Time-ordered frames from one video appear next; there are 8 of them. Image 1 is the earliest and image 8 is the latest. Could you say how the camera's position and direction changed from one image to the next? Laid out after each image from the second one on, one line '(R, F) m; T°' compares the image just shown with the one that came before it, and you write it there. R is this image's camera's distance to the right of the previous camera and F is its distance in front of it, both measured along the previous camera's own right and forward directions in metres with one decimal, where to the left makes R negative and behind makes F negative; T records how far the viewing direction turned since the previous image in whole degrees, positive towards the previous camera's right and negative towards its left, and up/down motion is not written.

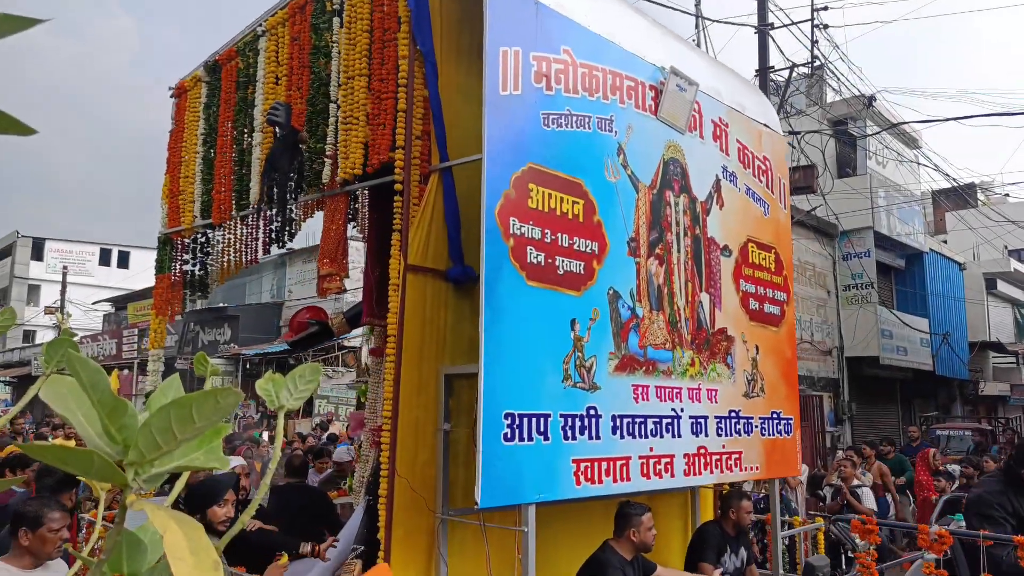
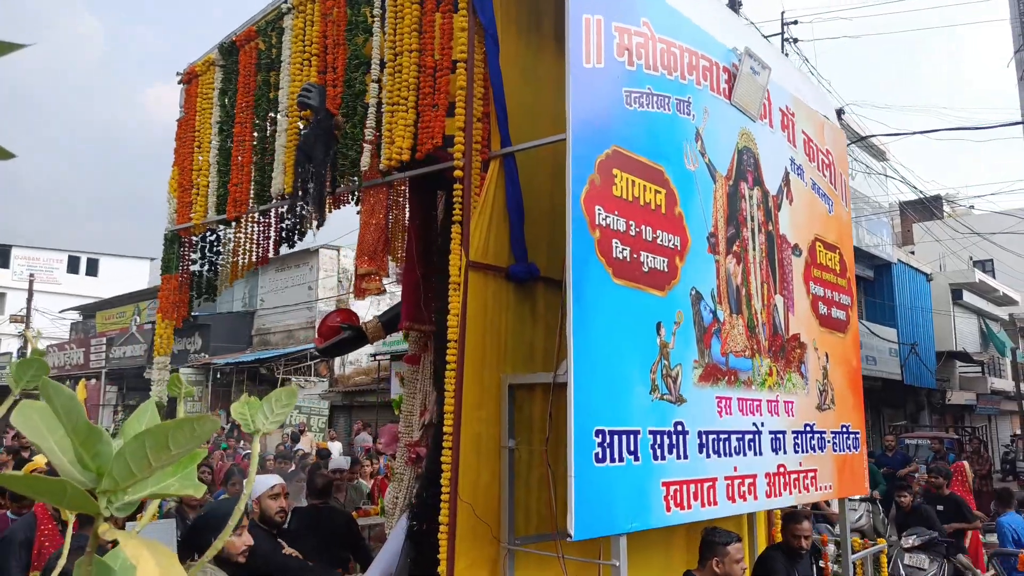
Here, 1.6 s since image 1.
(-0.5, +0.5) m; +2°
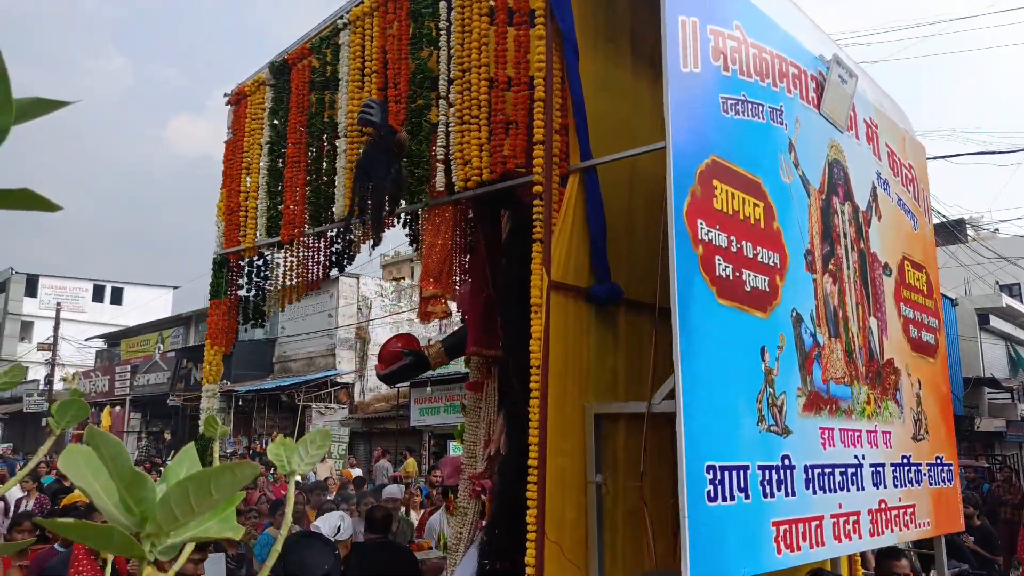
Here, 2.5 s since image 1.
(-0.3, +0.3) m; -2°
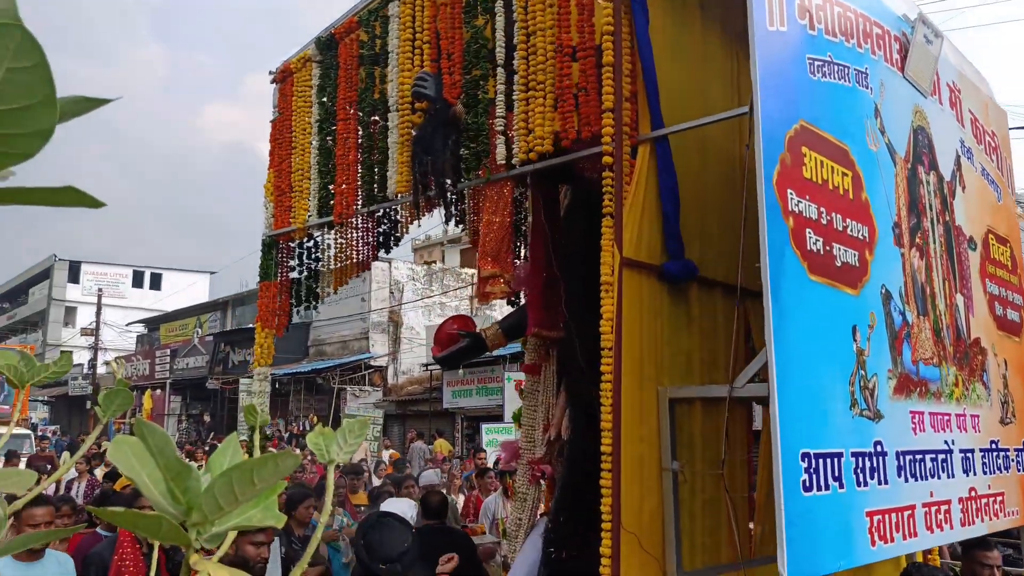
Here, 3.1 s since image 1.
(-0.2, +0.2) m; -2°
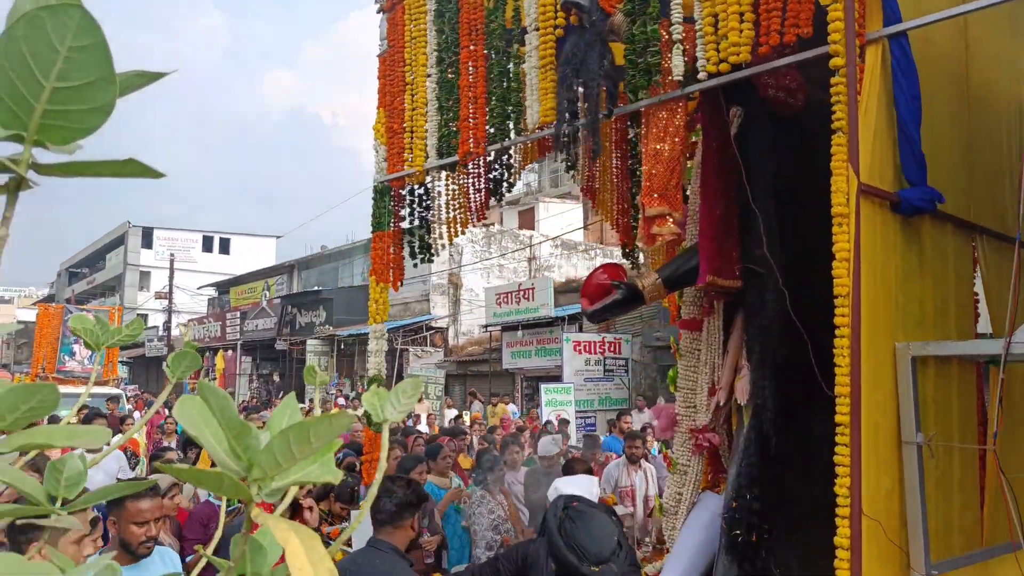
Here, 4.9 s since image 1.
(-0.5, +0.5) m; -5°
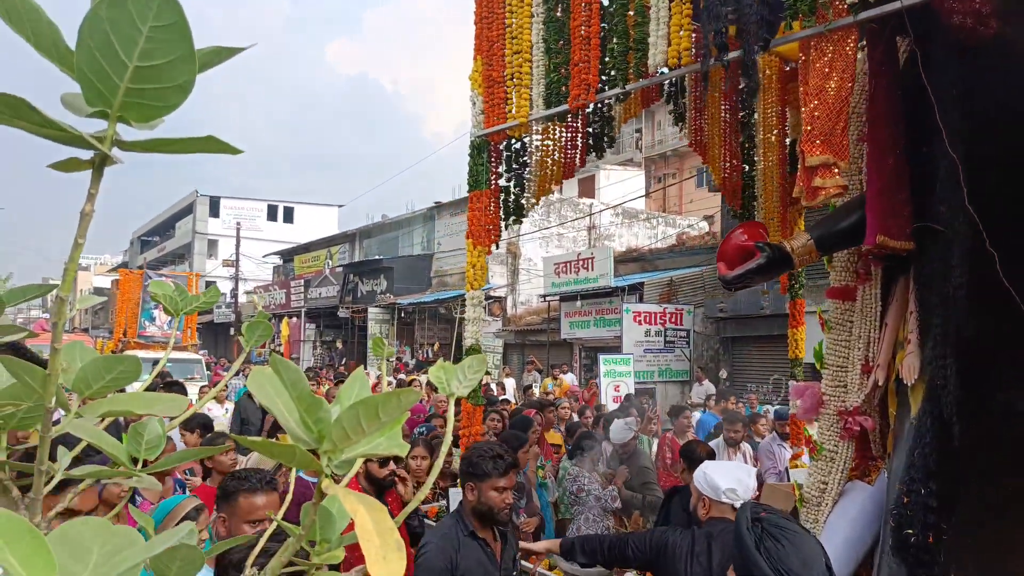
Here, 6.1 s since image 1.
(-0.3, +0.4) m; -4°
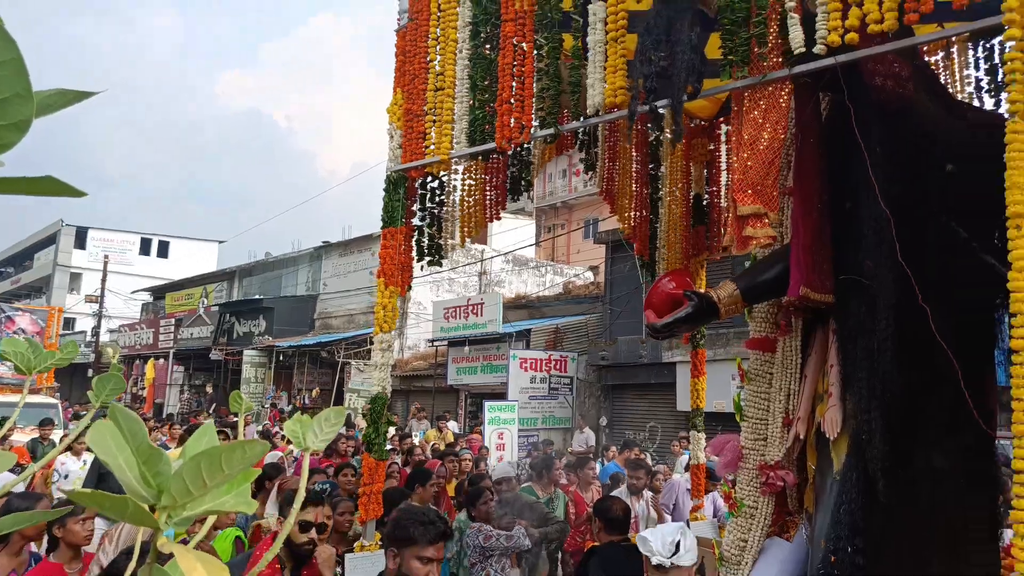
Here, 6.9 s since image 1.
(-0.1, +0.2) m; +8°
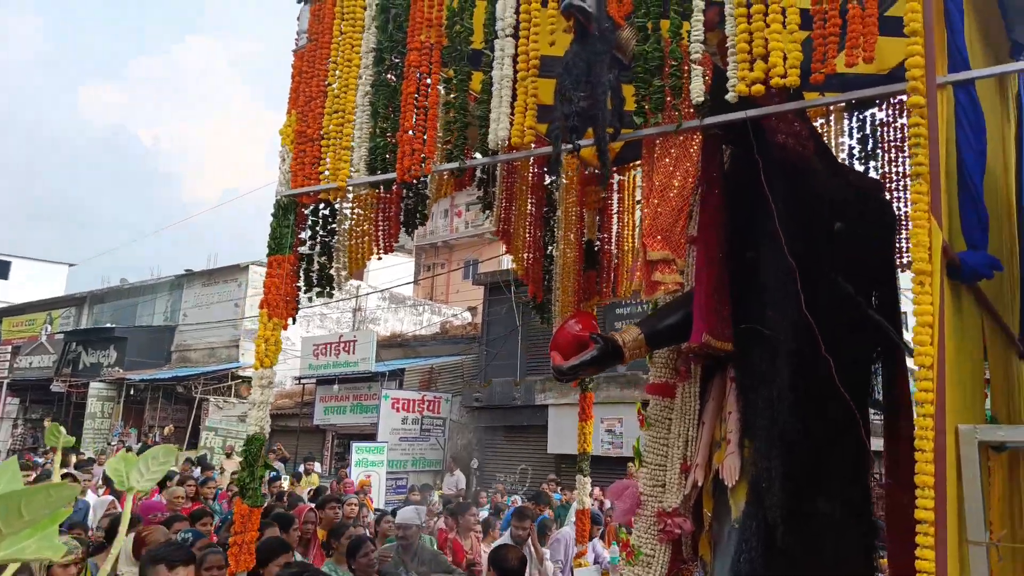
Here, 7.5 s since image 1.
(-0.1, +0.2) m; +9°
